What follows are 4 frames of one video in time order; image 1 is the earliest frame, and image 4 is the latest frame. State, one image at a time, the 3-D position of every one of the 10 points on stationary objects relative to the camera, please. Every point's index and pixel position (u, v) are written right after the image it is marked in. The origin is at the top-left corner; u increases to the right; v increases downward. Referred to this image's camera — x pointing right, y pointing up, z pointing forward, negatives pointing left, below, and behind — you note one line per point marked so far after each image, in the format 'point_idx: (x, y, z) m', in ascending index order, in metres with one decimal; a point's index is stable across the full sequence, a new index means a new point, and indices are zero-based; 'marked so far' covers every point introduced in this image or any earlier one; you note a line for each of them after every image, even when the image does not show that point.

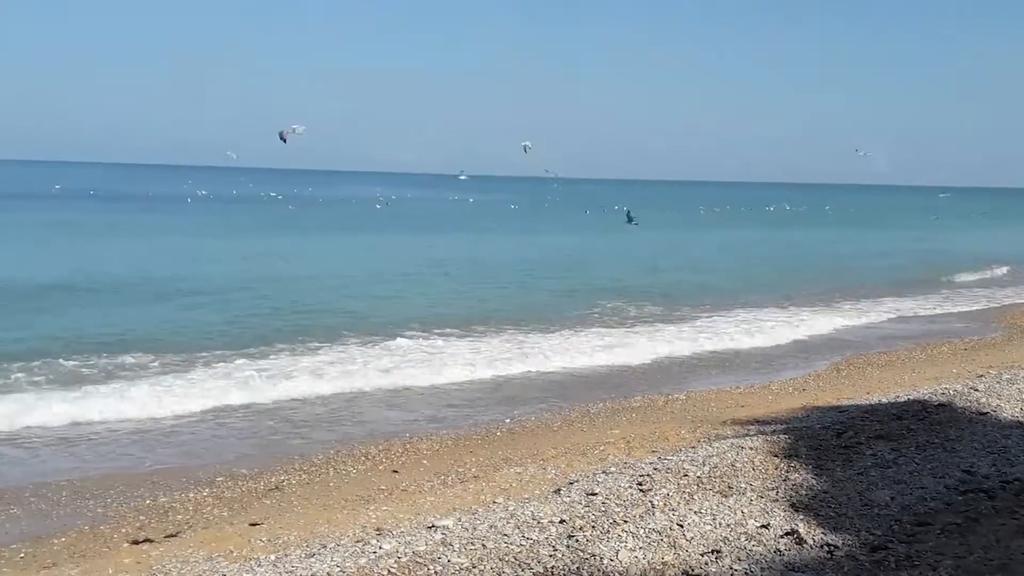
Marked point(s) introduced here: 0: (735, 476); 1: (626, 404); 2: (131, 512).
0: (+2.6, -2.1, +9.2) m
1: (+1.9, -1.7, +13.0) m
2: (-4.3, -2.5, +9.0) m
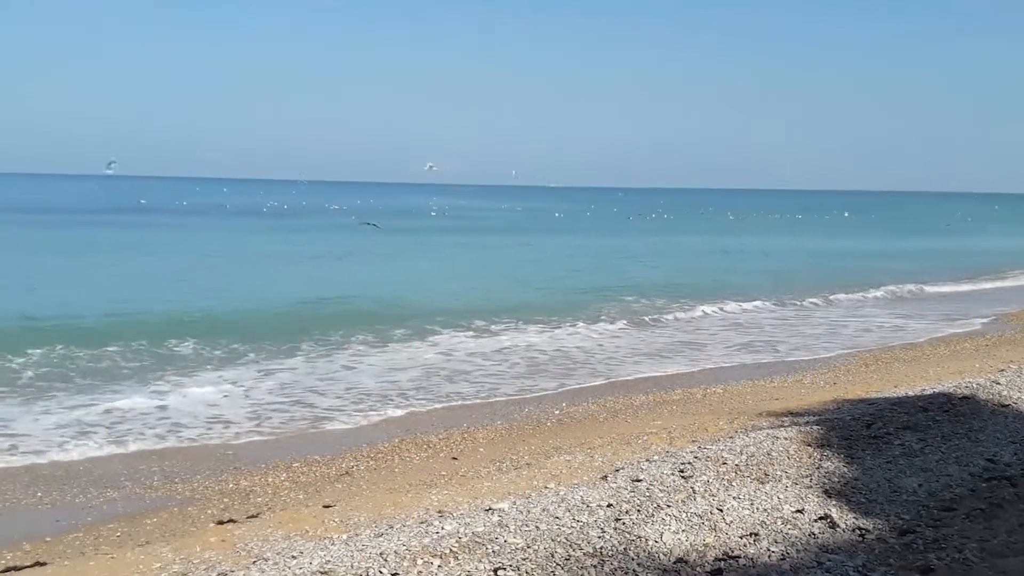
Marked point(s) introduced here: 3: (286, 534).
0: (+3.2, -2.2, +9.8) m
1: (+2.6, -1.8, +13.6) m
2: (-3.7, -2.6, +9.8) m
3: (-2.5, -2.7, +8.7) m
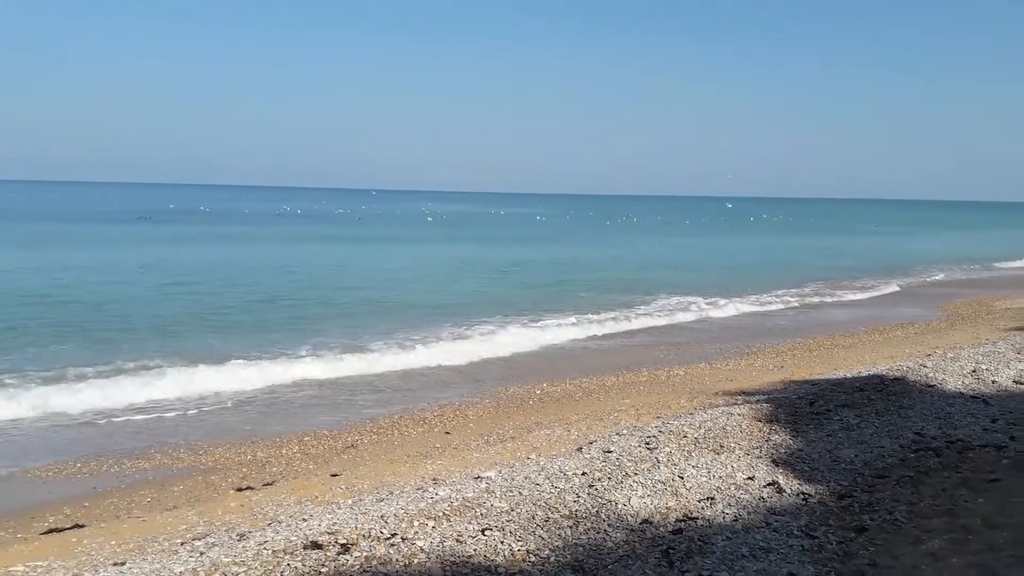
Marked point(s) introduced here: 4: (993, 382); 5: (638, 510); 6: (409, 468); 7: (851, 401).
0: (+3.0, -2.1, +11.0) m
1: (+2.4, -1.7, +14.8) m
2: (-3.9, -2.5, +11.0) m
3: (-2.7, -2.7, +9.9) m
4: (+7.3, -1.4, +12.1) m
5: (+1.5, -2.6, +9.3) m
6: (-1.4, -2.5, +10.7) m
7: (+5.1, -1.7, +11.7) m
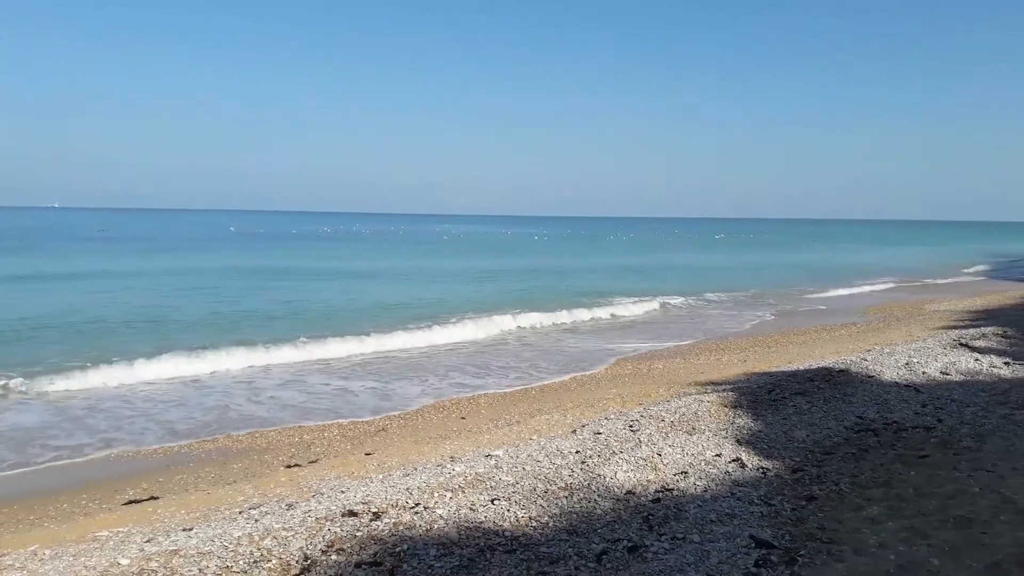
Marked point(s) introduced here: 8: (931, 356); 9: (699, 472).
0: (+3.1, -2.2, +12.8) m
1: (+2.5, -1.8, +16.7) m
2: (-3.8, -2.6, +12.9) m
3: (-2.6, -2.8, +11.8) m
4: (+7.4, -1.5, +13.8) m
5: (+1.5, -2.7, +11.1) m
6: (-1.3, -2.6, +12.6) m
7: (+5.2, -1.8, +13.5) m
8: (+8.1, -1.3, +14.9) m
9: (+2.7, -2.6, +11.3) m
